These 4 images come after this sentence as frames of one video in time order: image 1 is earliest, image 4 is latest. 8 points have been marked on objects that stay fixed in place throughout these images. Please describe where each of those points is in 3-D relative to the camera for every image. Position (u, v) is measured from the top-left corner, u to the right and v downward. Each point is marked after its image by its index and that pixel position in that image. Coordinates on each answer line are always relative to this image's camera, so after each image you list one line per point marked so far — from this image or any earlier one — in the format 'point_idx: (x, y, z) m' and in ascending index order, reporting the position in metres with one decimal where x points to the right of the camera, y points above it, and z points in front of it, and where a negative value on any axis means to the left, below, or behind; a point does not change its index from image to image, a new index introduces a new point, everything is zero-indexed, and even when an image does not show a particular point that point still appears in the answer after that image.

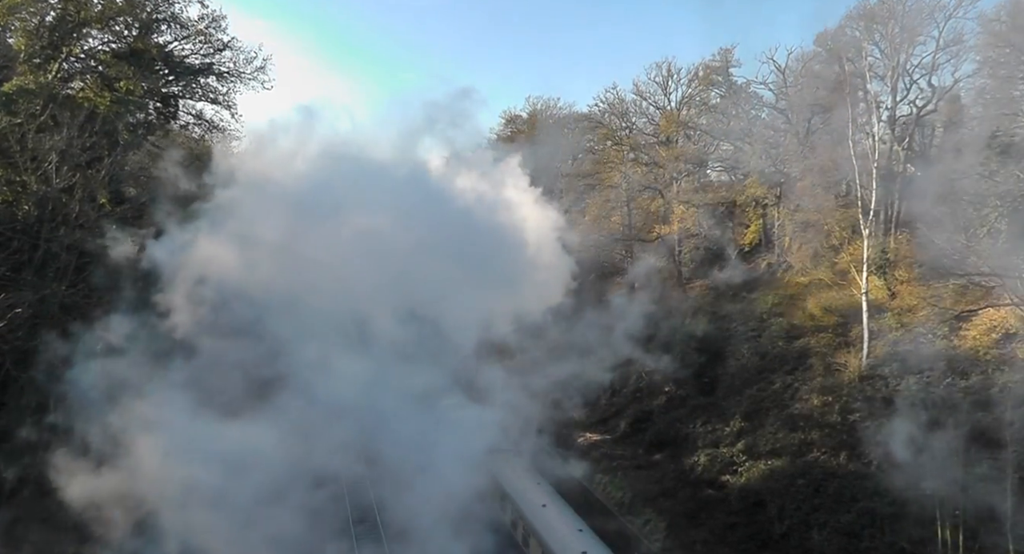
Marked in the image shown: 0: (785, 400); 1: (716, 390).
0: (+6.2, -2.8, +16.4) m
1: (+5.2, -2.9, +18.0) m
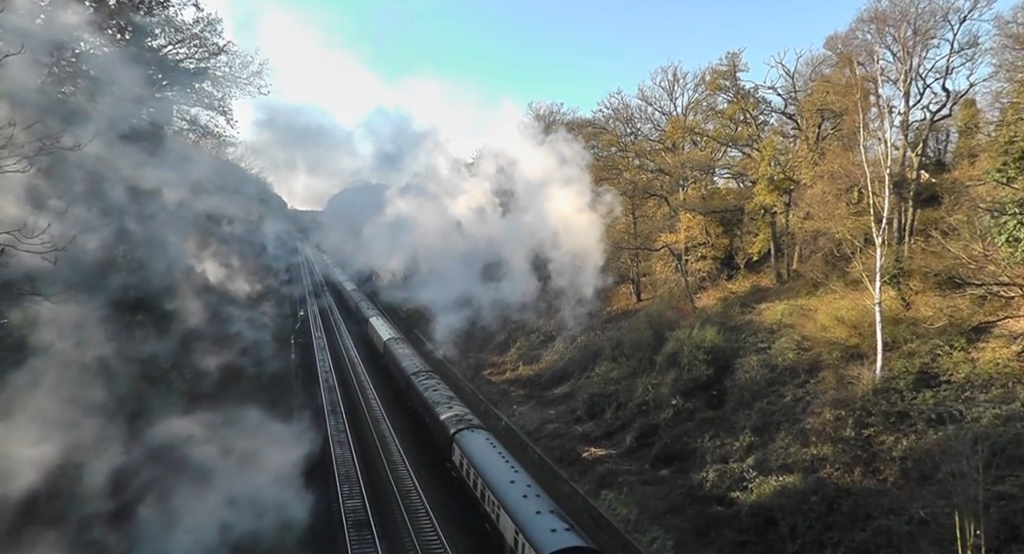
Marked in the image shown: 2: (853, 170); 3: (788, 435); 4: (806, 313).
0: (+6.3, -3.0, +15.9) m
1: (+5.2, -3.1, +17.4) m
2: (+7.8, +2.5, +16.3) m
3: (+5.9, -3.4, +15.5) m
4: (+7.7, -0.9, +18.2) m
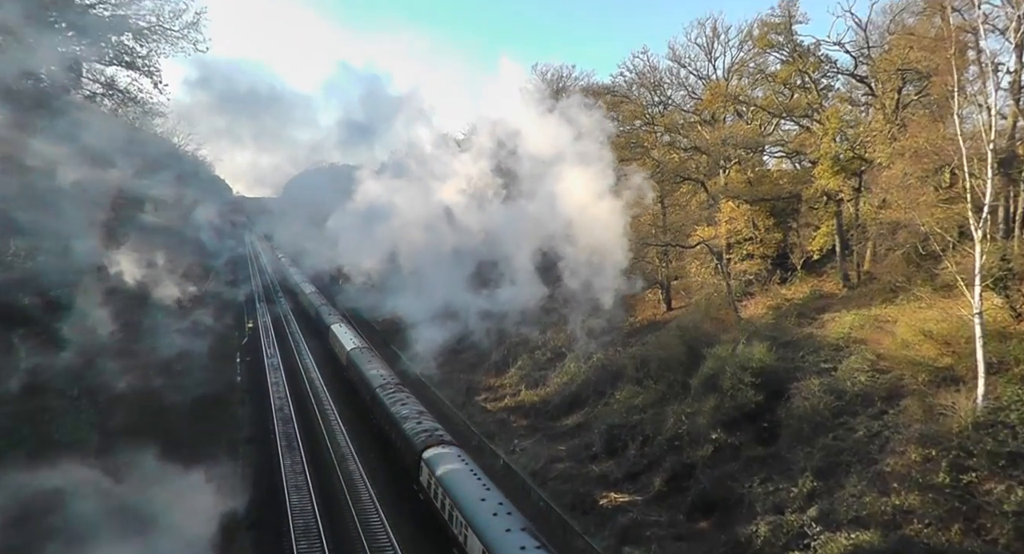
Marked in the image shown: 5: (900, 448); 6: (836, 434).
0: (+6.3, -3.1, +12.4) m
1: (+5.2, -3.2, +13.9) m
2: (+7.8, +2.4, +12.8) m
3: (+5.9, -3.4, +12.0) m
4: (+7.7, -1.0, +14.7) m
5: (+6.6, -2.9, +12.0) m
6: (+6.0, -2.9, +13.2) m
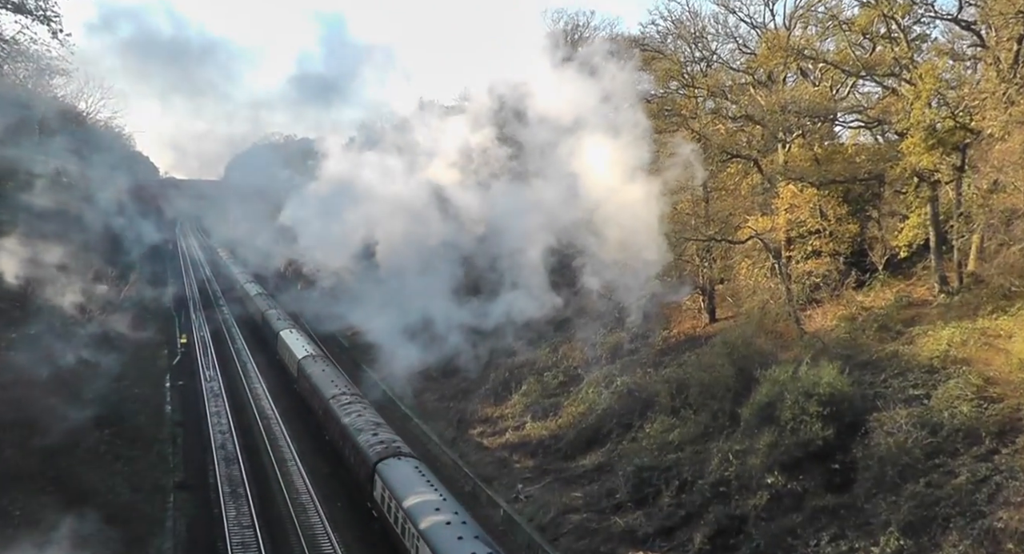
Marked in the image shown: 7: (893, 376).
0: (+6.4, -3.1, +9.3) m
1: (+5.3, -3.2, +10.9) m
2: (+7.8, +2.4, +9.7) m
3: (+6.0, -3.5, +8.9) m
4: (+7.8, -1.0, +11.7) m
5: (+6.7, -3.0, +9.0) m
6: (+6.1, -3.0, +10.1) m
7: (+6.4, -1.7, +12.1) m
